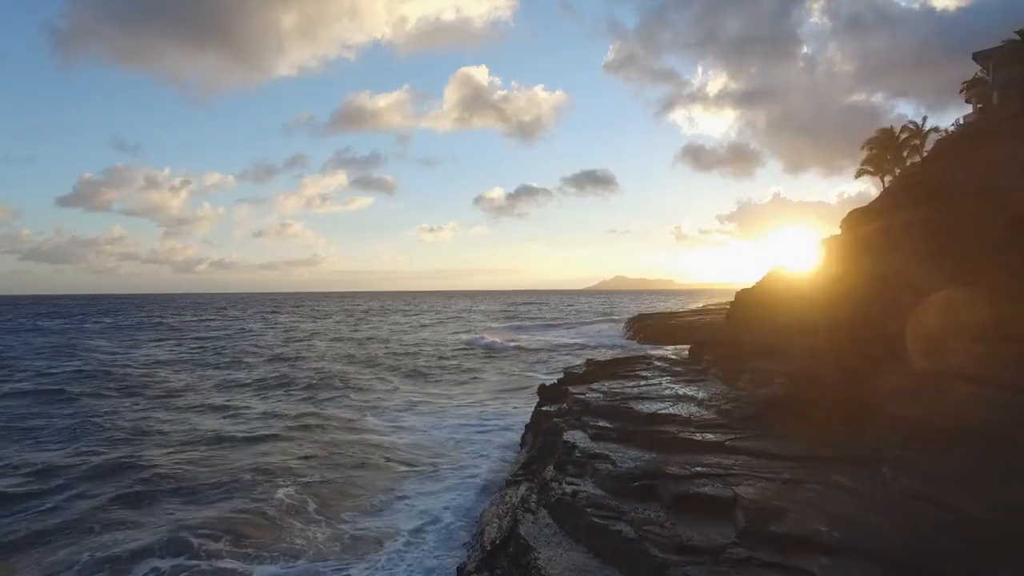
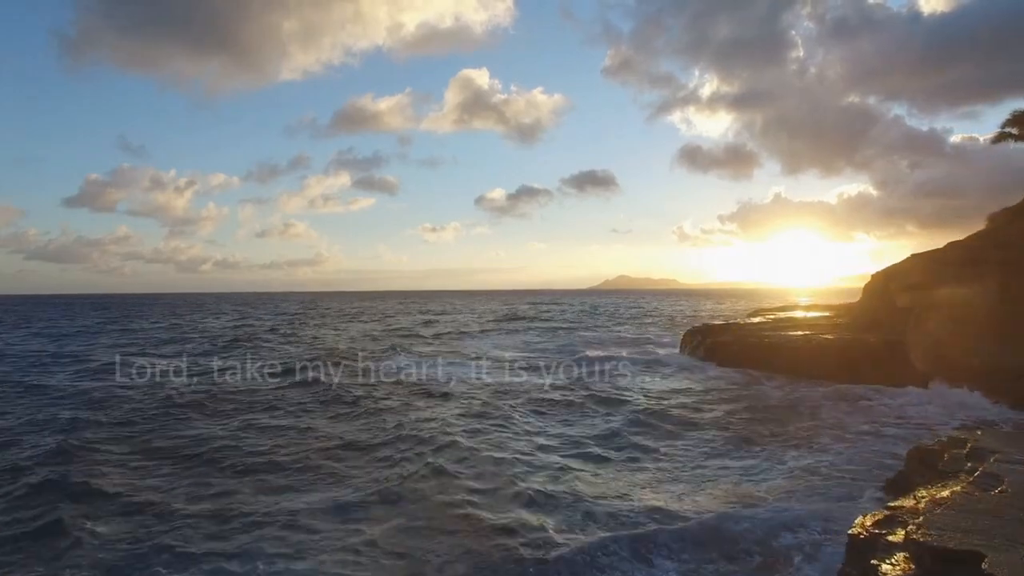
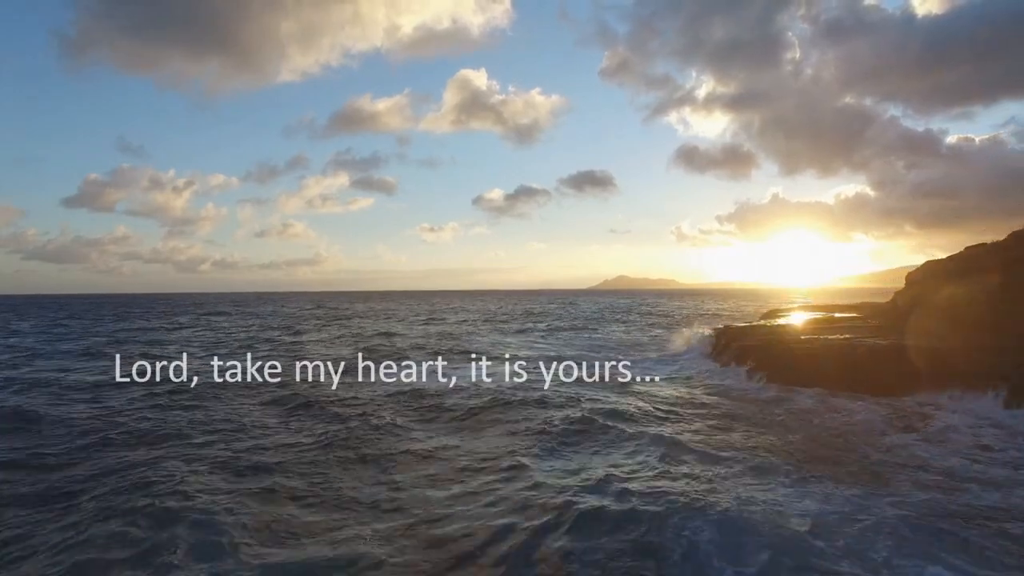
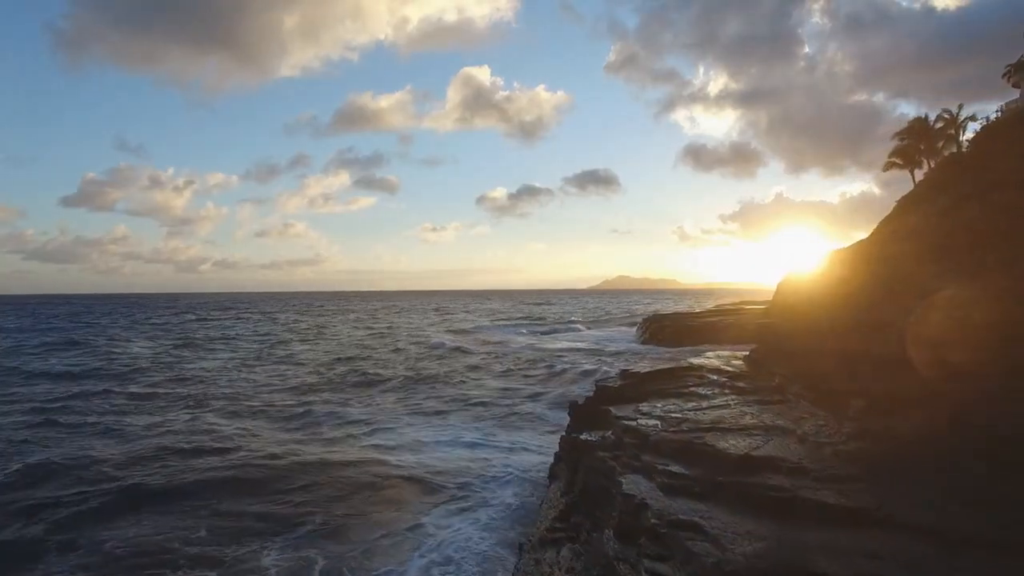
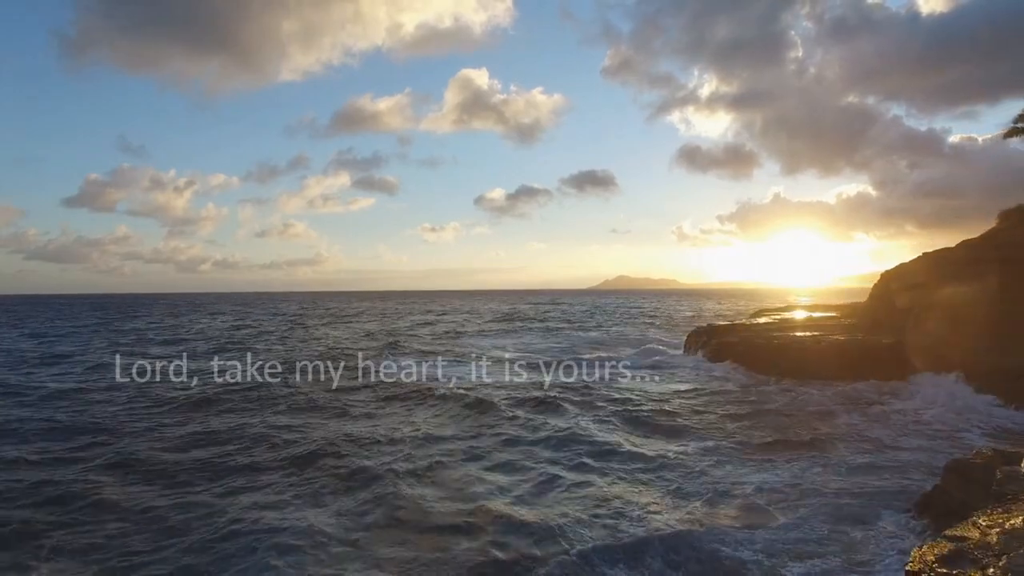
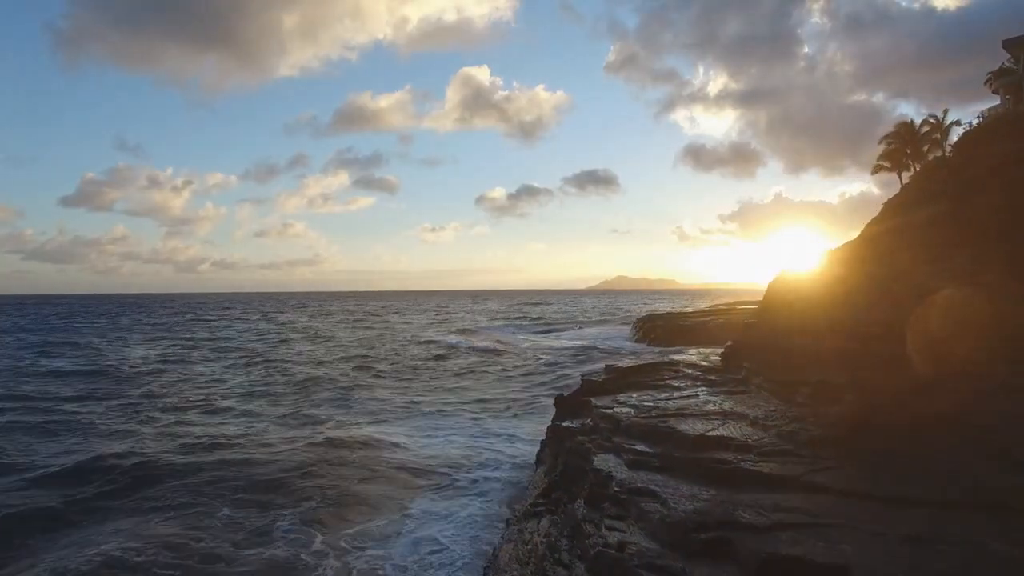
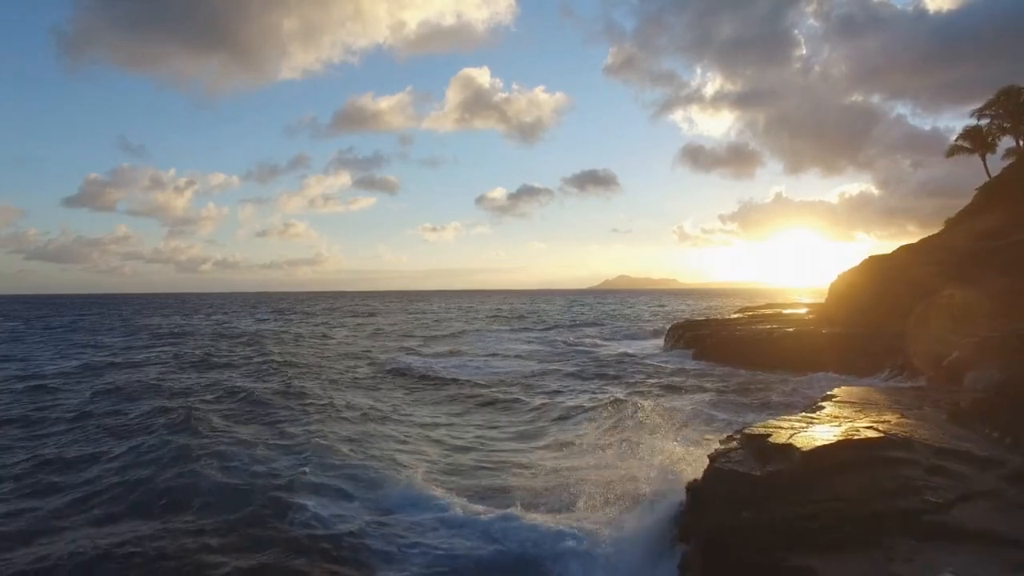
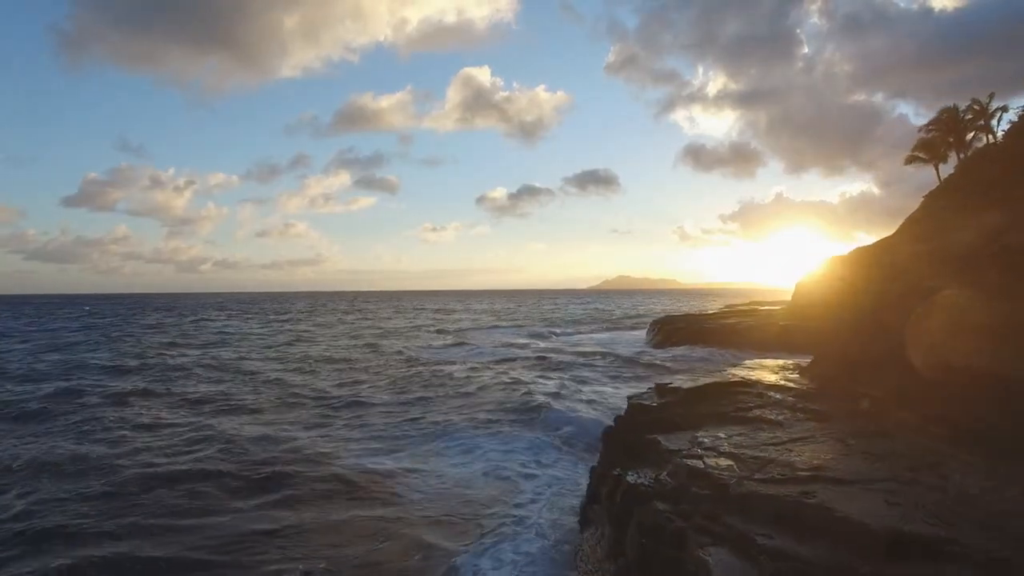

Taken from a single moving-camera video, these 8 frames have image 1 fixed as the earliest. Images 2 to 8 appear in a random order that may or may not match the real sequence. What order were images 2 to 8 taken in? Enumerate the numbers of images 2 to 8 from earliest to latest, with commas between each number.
6, 4, 8, 7, 2, 5, 3
